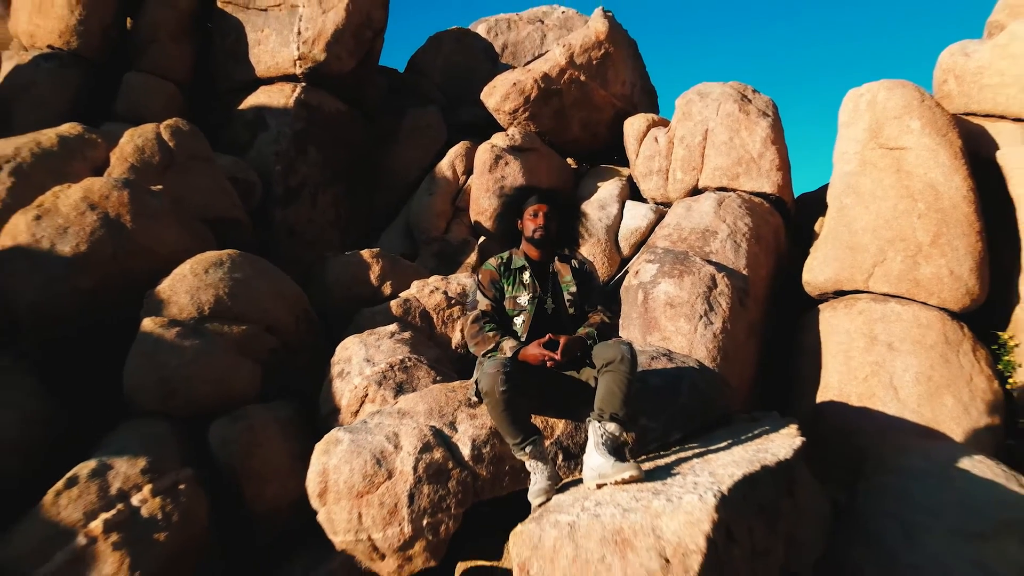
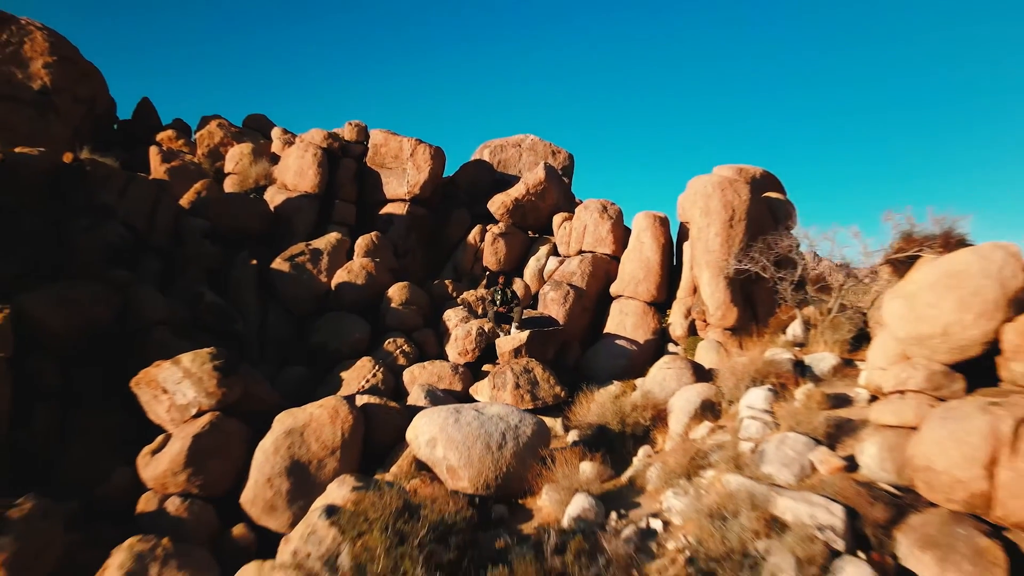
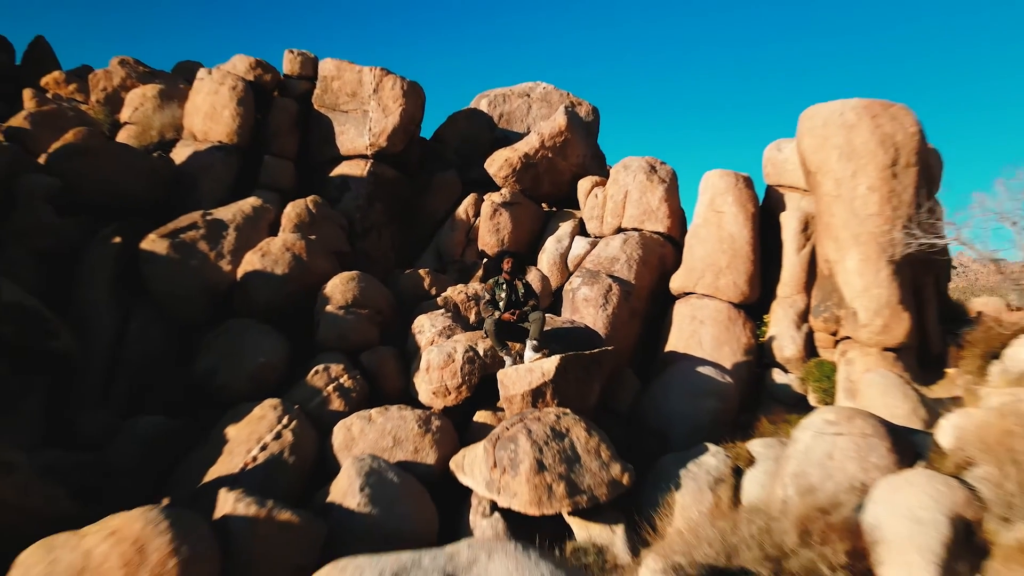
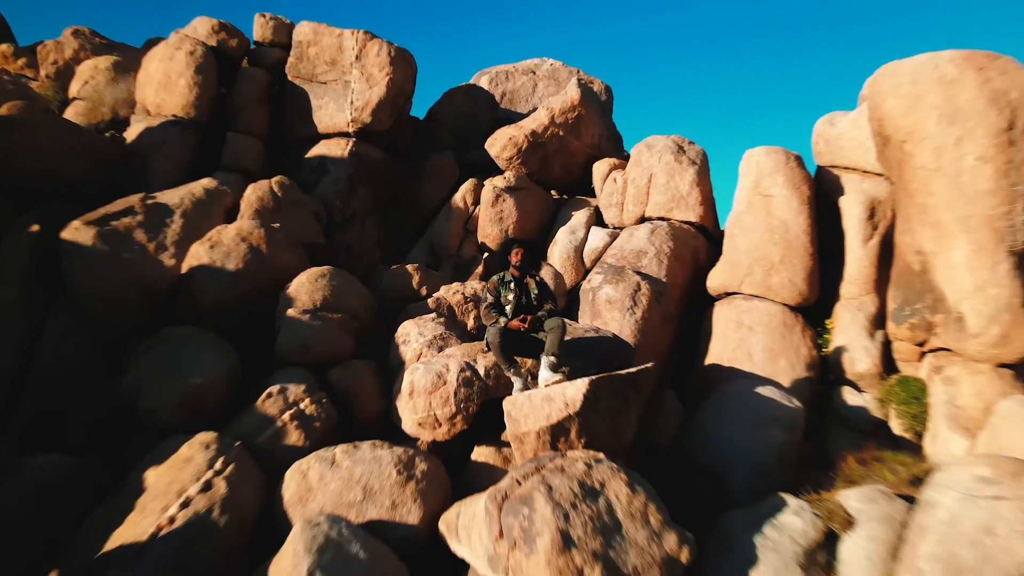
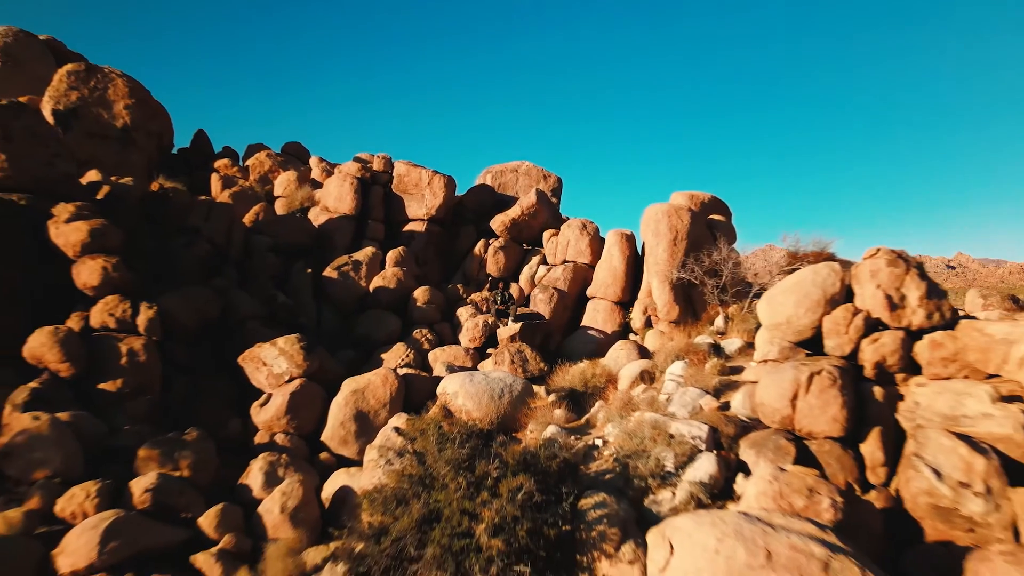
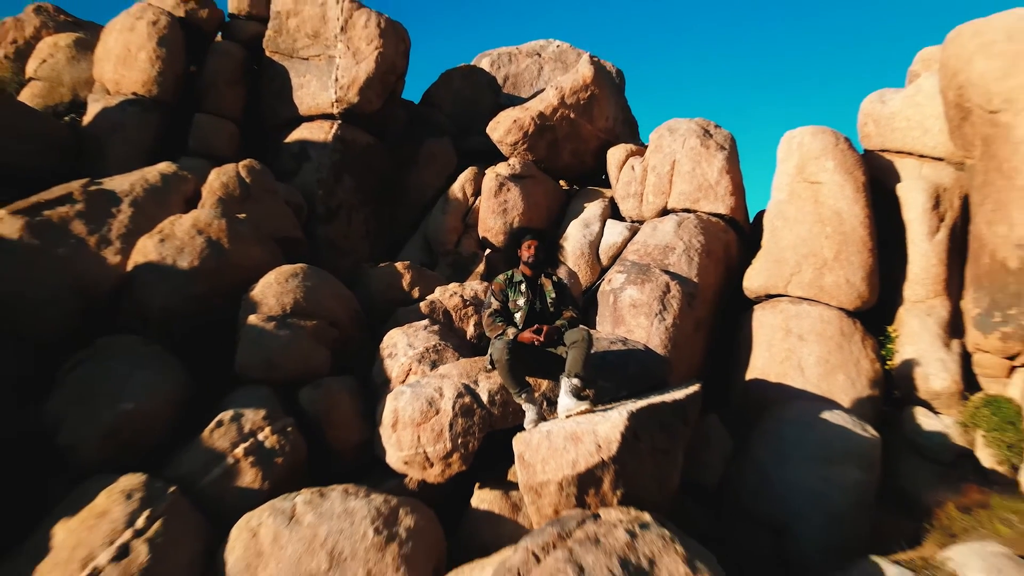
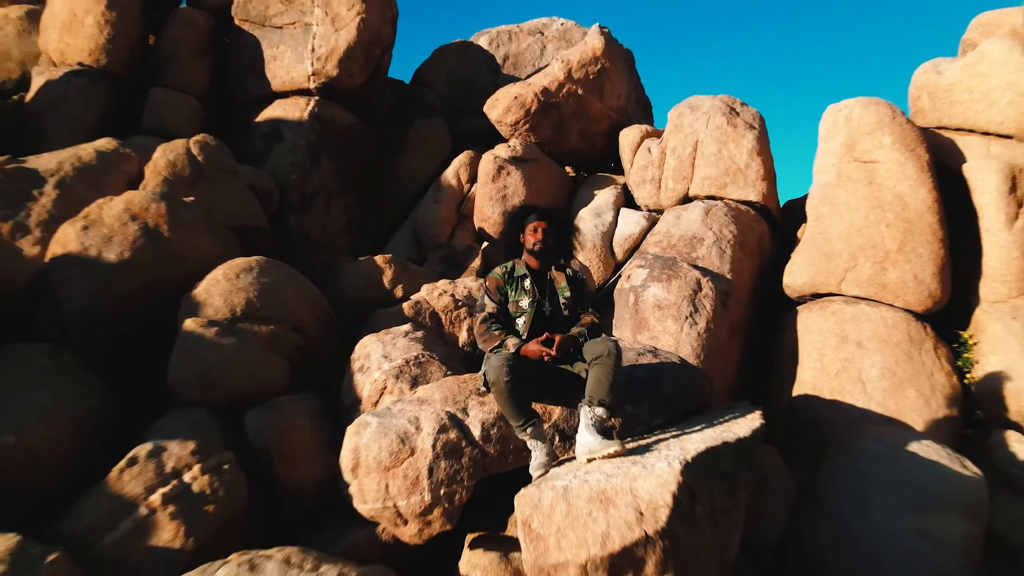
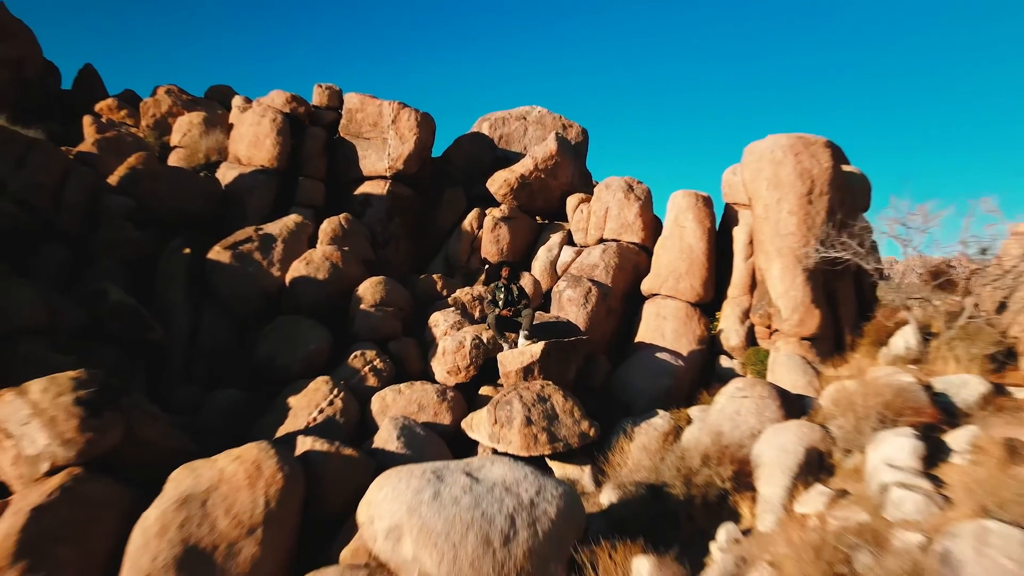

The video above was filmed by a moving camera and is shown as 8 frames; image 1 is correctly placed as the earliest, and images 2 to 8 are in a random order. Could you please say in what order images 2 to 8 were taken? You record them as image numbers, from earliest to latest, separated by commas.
7, 6, 4, 3, 8, 2, 5
